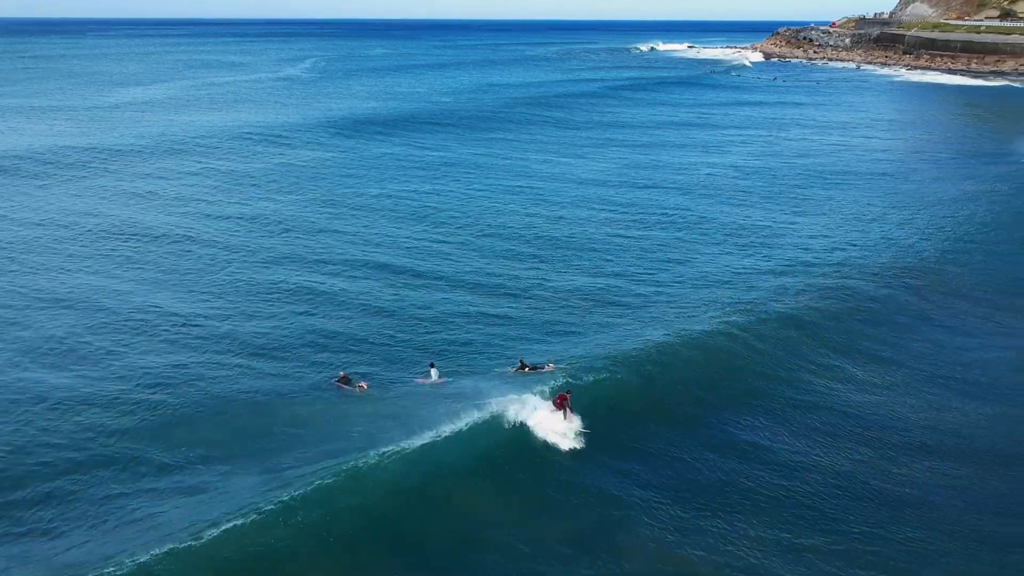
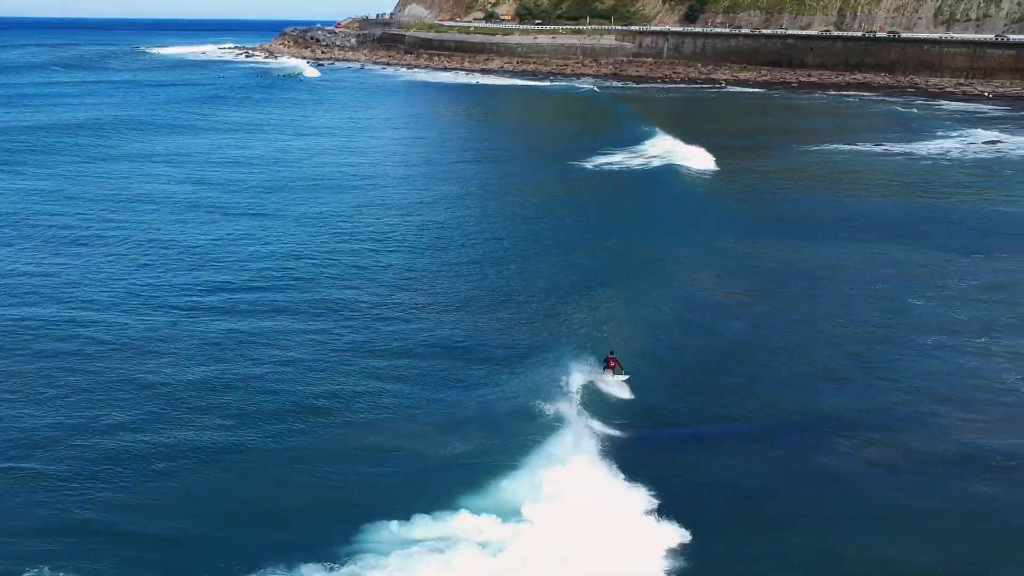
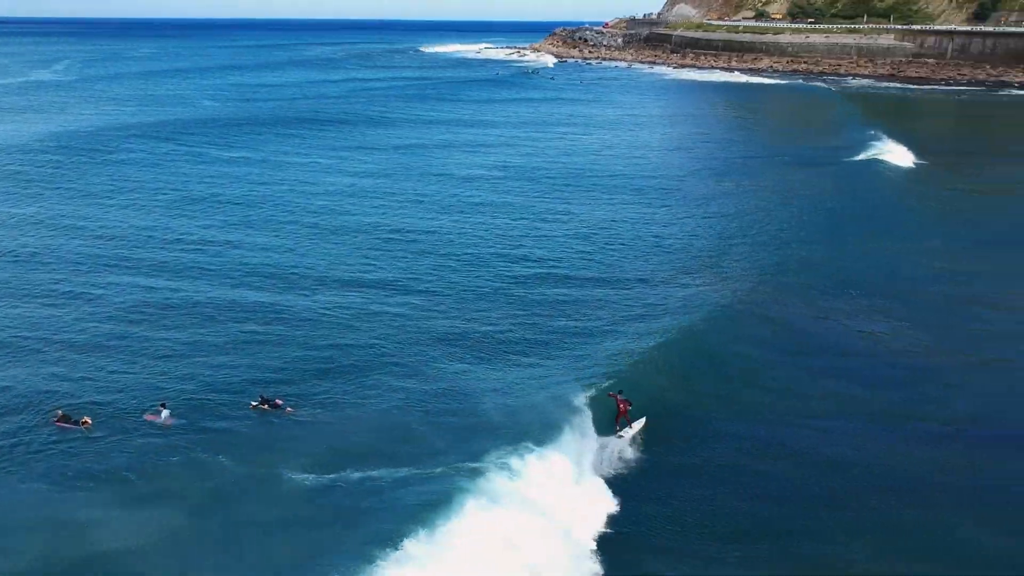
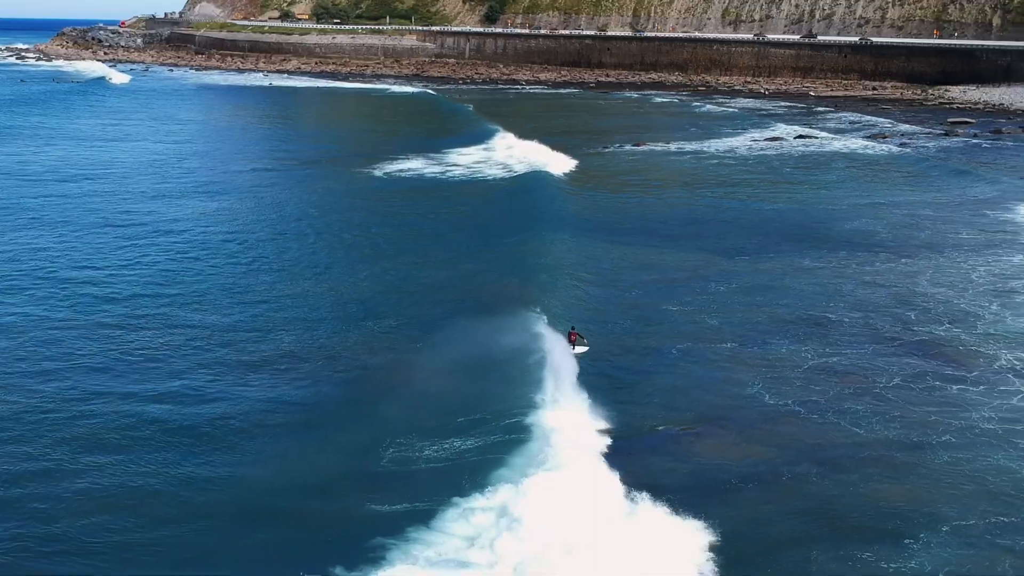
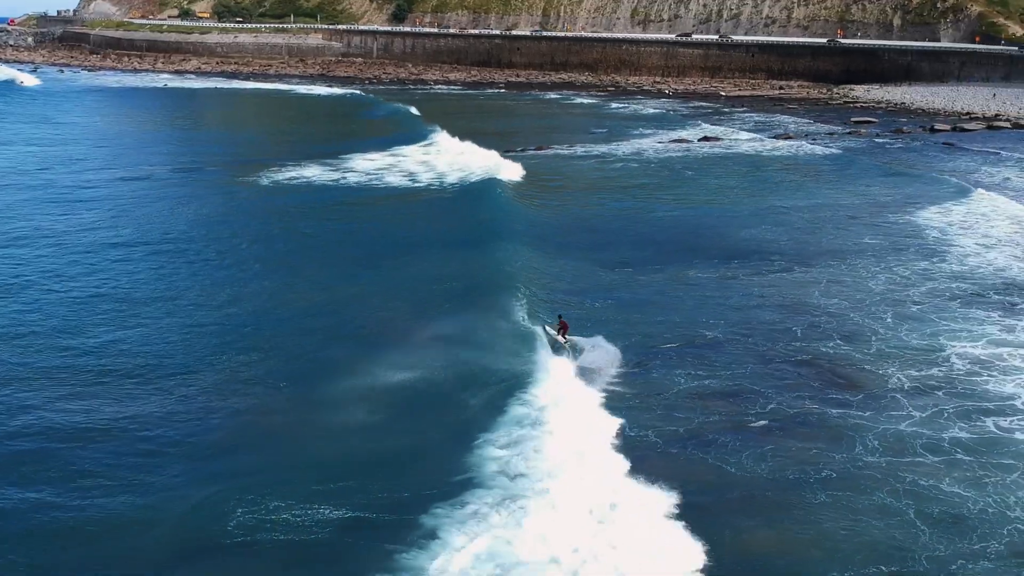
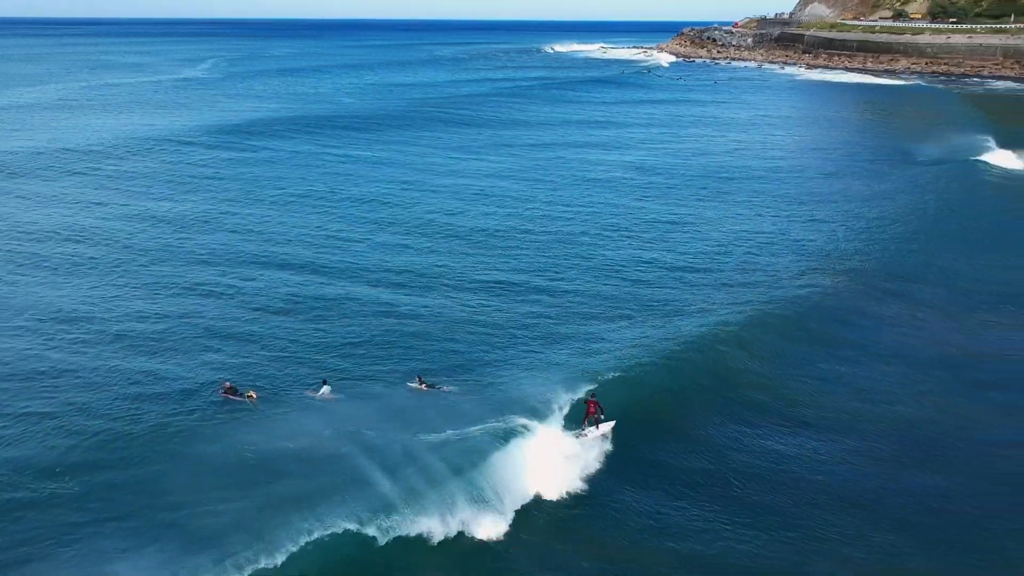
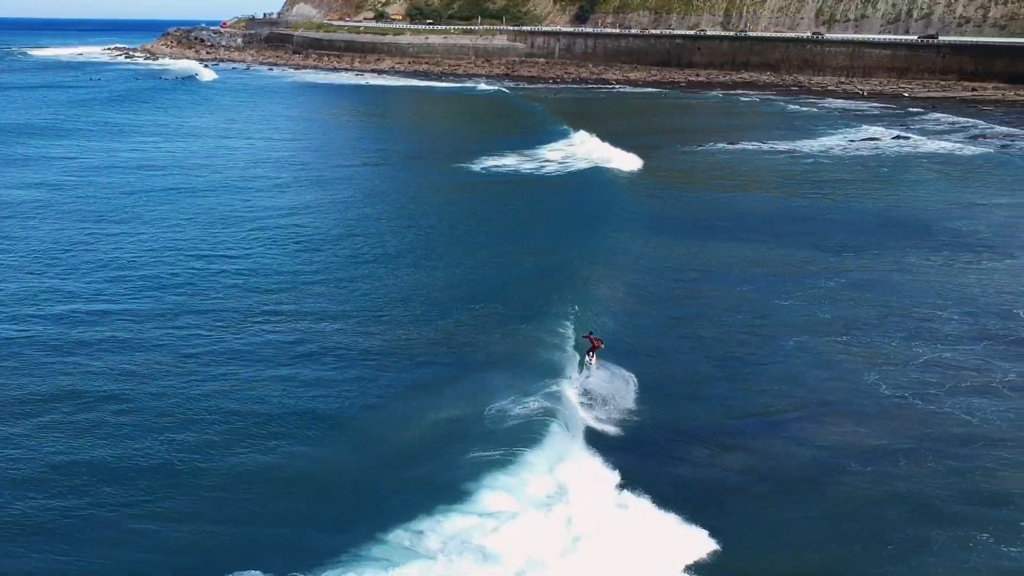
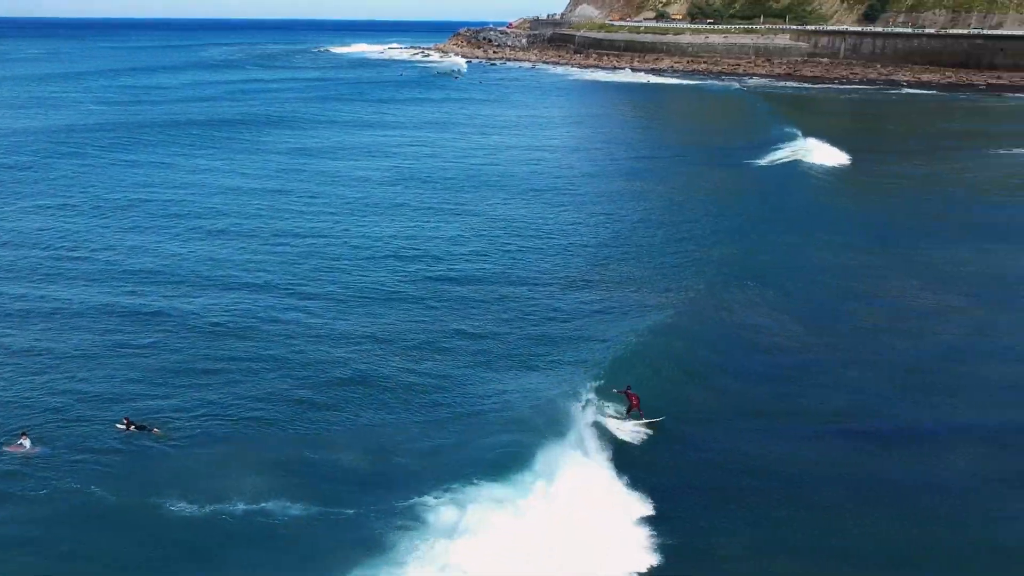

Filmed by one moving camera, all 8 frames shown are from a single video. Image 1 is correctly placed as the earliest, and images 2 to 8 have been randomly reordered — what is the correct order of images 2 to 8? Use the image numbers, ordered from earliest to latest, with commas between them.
6, 3, 8, 2, 7, 4, 5
